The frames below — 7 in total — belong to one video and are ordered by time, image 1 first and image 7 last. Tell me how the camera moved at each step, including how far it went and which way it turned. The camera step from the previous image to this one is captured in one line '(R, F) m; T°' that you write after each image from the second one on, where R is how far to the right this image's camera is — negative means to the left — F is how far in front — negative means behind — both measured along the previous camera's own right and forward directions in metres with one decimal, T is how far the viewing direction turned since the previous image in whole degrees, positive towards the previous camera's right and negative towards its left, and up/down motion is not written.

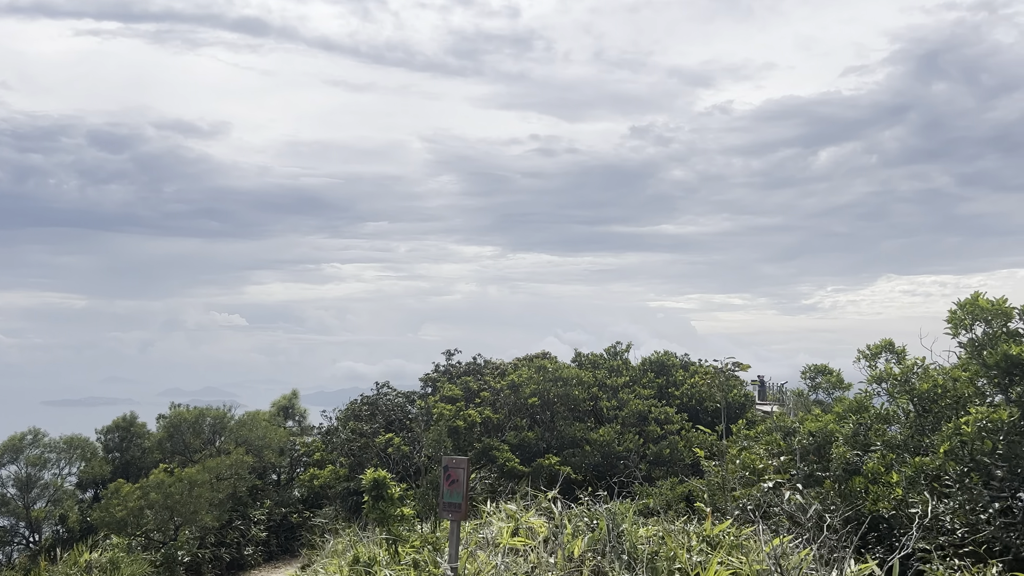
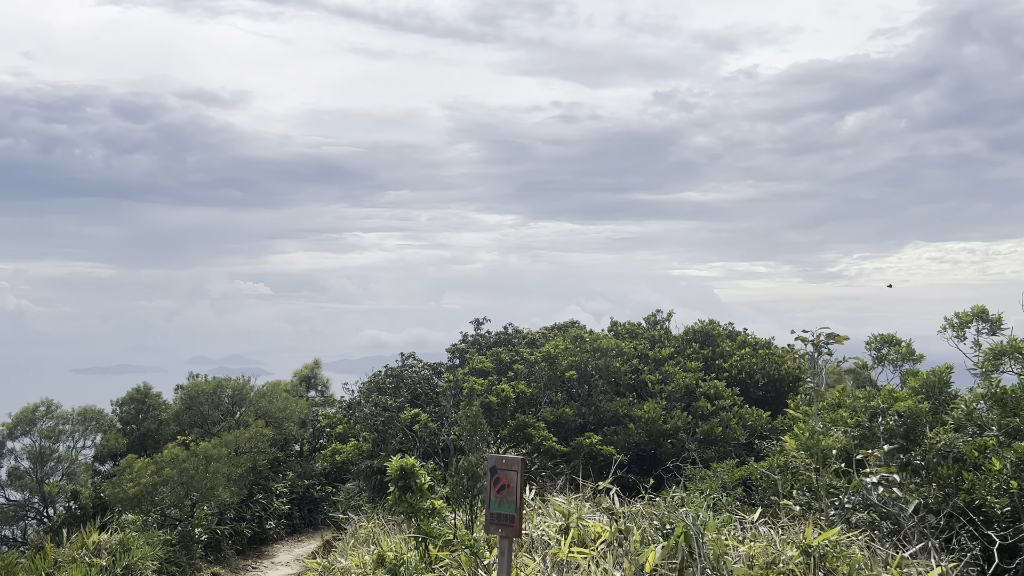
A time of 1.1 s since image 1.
(-0.2, +1.2) m; -1°
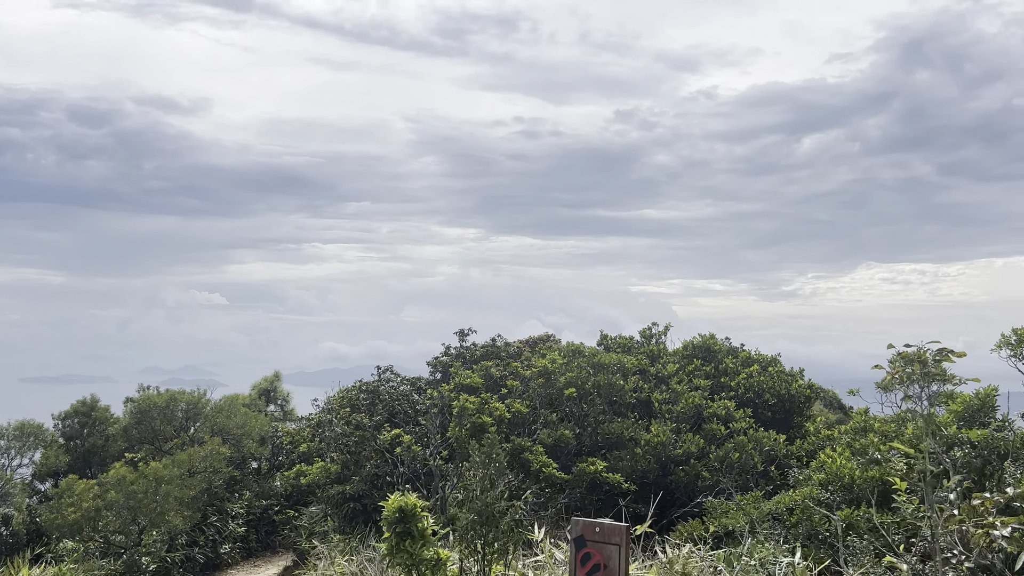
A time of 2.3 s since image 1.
(-0.5, +1.4) m; +3°
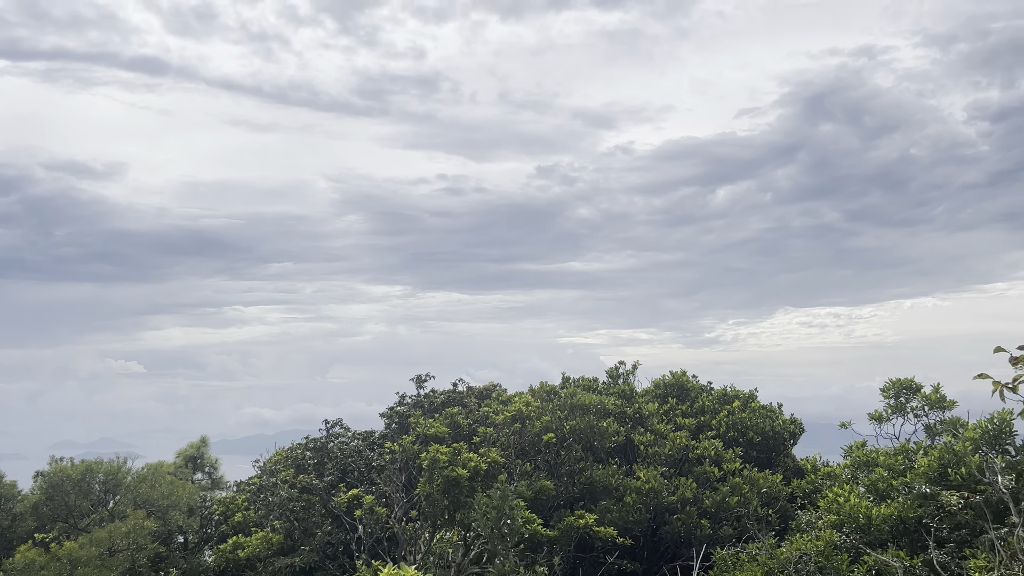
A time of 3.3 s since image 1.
(-0.5, +1.2) m; +5°
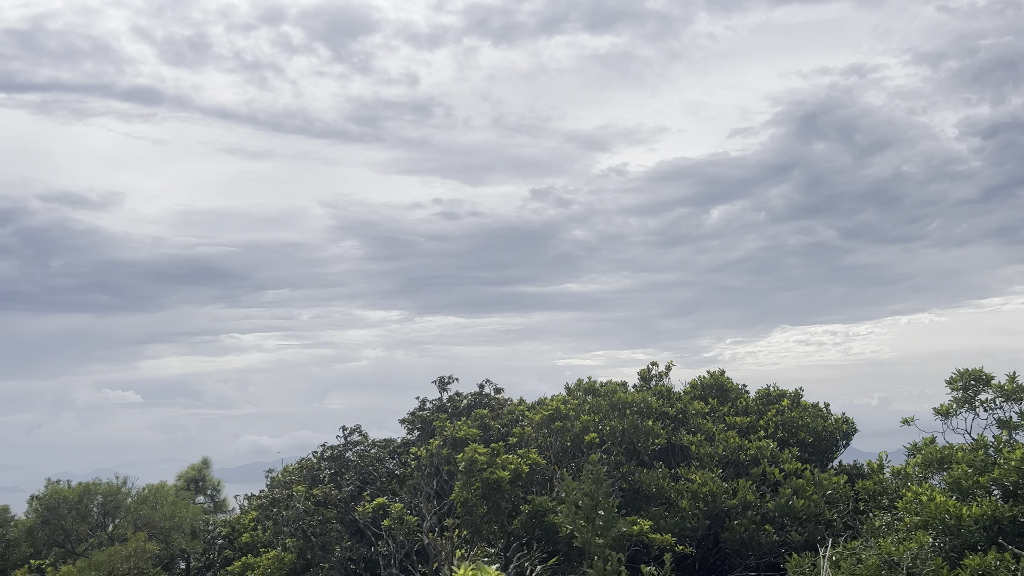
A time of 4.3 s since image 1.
(-0.5, +0.9) m; 0°
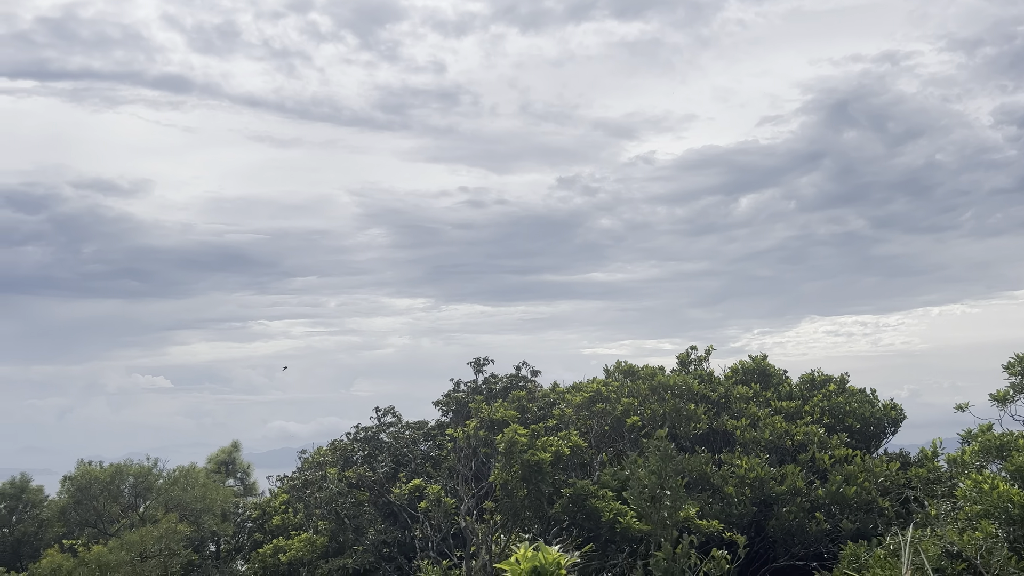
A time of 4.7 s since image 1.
(-0.2, +0.3) m; -2°
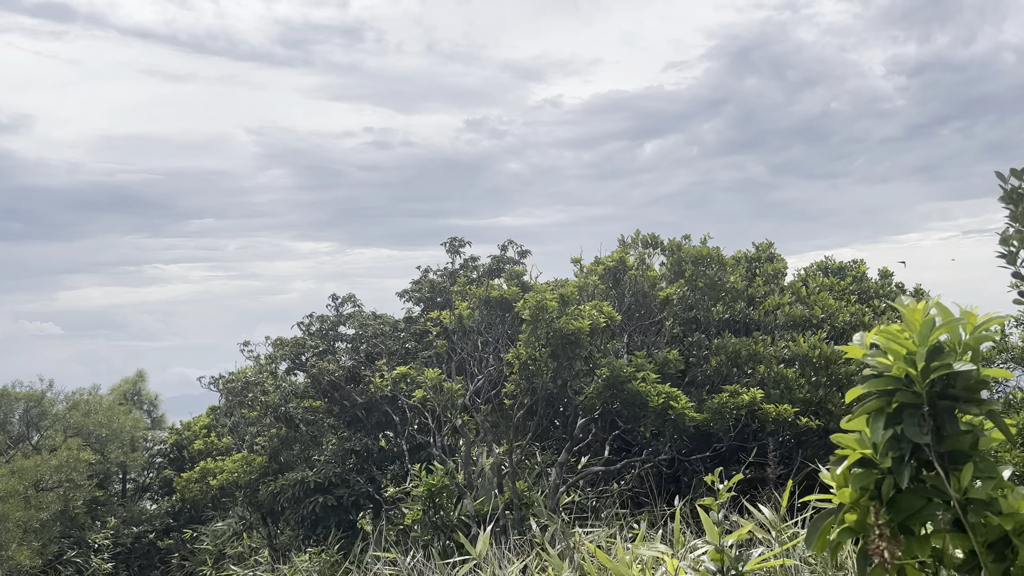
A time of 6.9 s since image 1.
(-0.9, +2.0) m; +6°
